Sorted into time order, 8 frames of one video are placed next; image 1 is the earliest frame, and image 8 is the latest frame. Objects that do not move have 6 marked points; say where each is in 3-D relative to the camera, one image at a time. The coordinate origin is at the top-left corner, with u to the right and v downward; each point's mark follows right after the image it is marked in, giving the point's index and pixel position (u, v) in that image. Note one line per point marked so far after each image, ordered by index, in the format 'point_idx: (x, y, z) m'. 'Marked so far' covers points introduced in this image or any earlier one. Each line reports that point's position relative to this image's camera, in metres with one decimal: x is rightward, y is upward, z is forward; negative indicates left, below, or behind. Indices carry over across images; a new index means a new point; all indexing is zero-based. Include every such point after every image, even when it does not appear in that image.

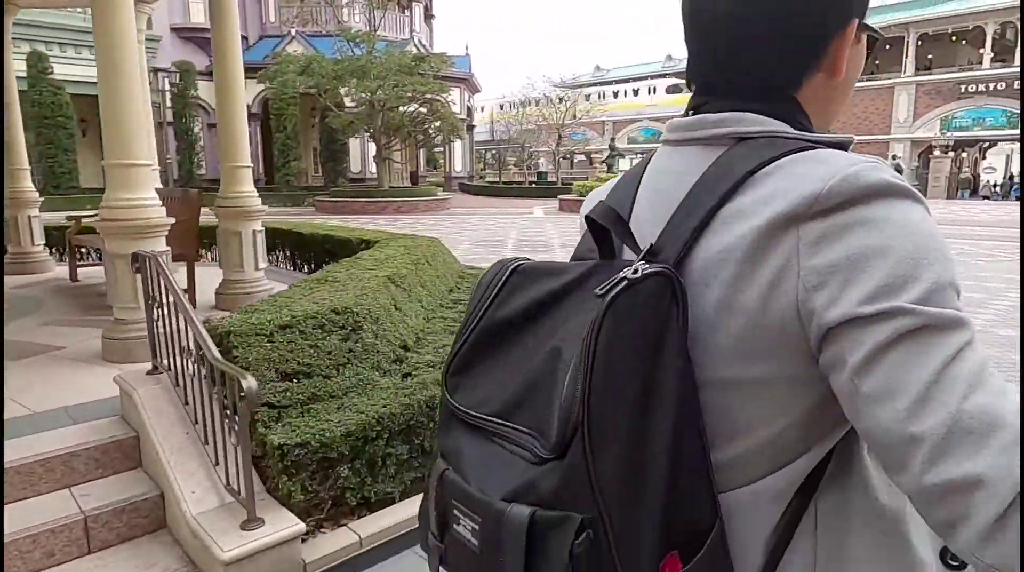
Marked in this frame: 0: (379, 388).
0: (-0.6, -0.5, +3.1) m
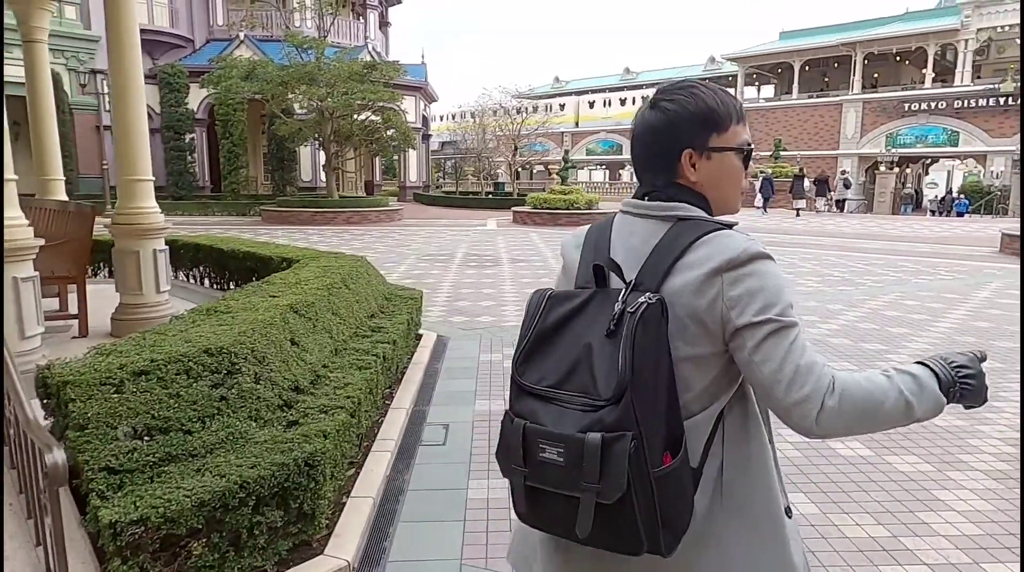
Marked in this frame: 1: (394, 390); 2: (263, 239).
0: (-1.0, -0.6, +2.7) m
1: (-0.9, -0.8, +4.9) m
2: (-6.2, +1.2, +16.4) m
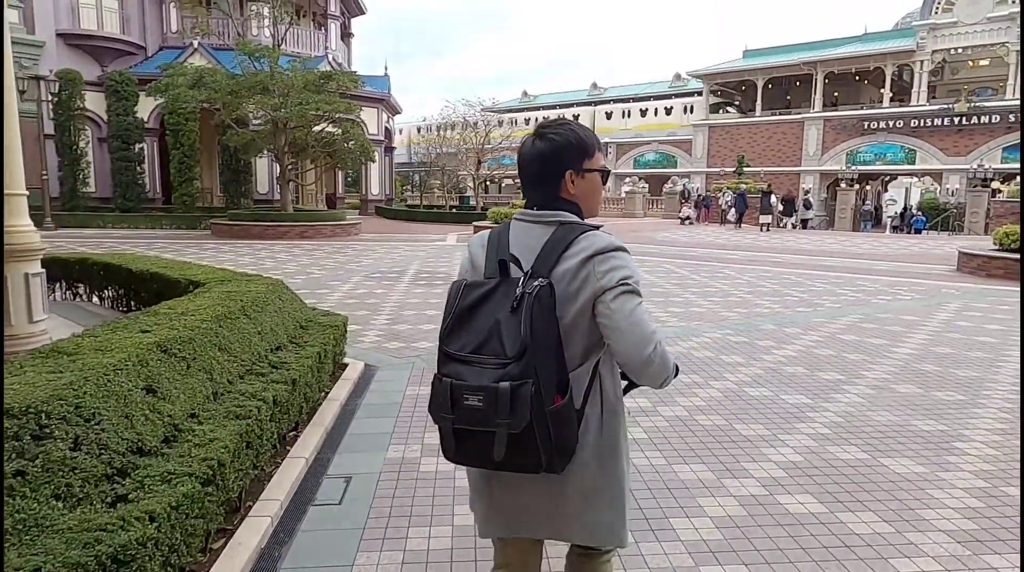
0: (-1.5, -0.8, +2.1) m
1: (-1.4, -1.0, +4.3) m
2: (-7.3, +0.7, +15.7) m
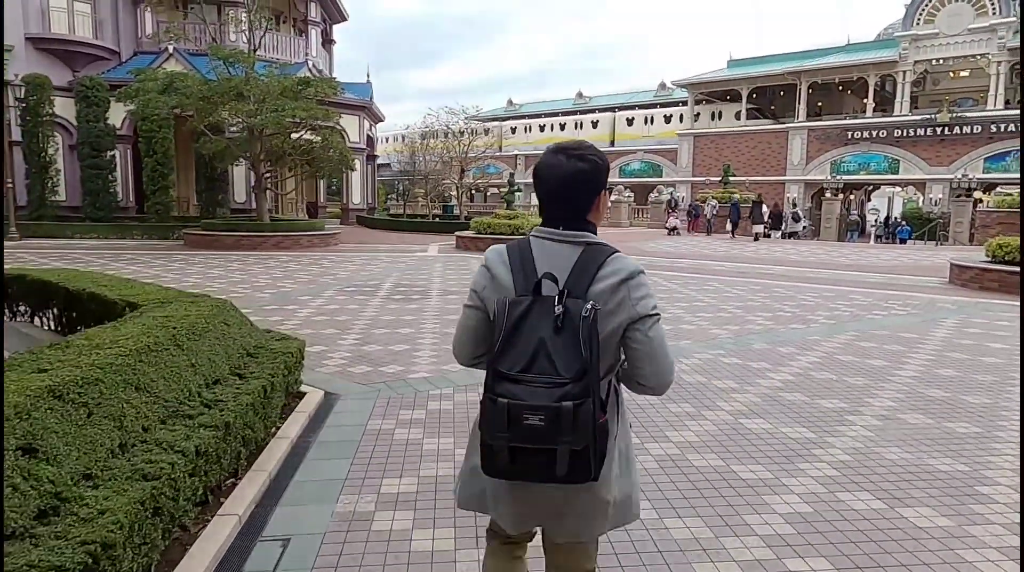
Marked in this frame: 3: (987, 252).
0: (-1.6, -0.9, +1.5) m
1: (-1.6, -1.1, +3.7) m
2: (-7.7, +0.4, +15.0) m
3: (+9.4, +0.7, +13.0) m
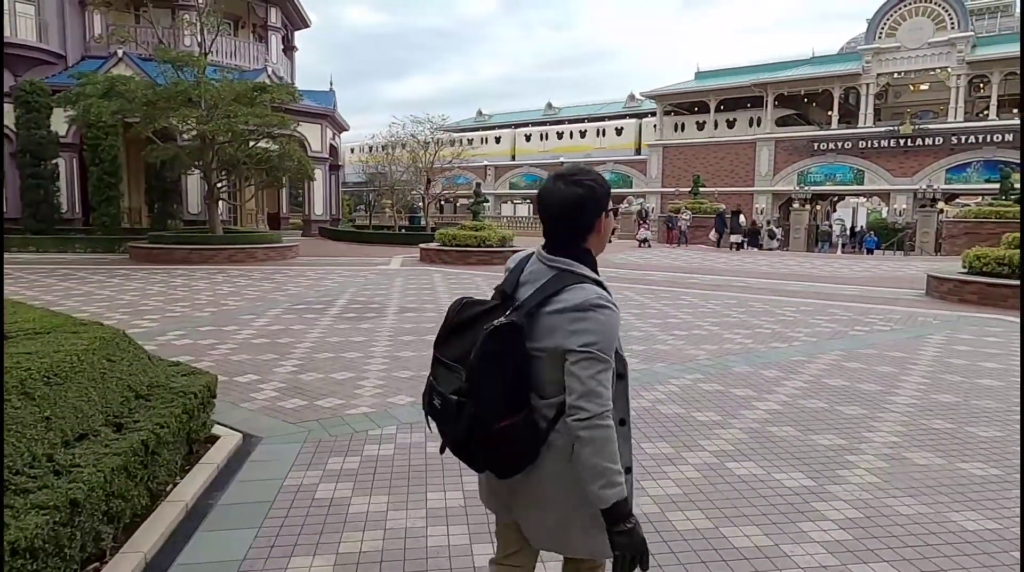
0: (-1.8, -1.0, +0.7) m
1: (-1.8, -1.2, +2.9) m
2: (-8.4, +0.1, +13.9) m
3: (+8.7, +0.5, +12.7) m
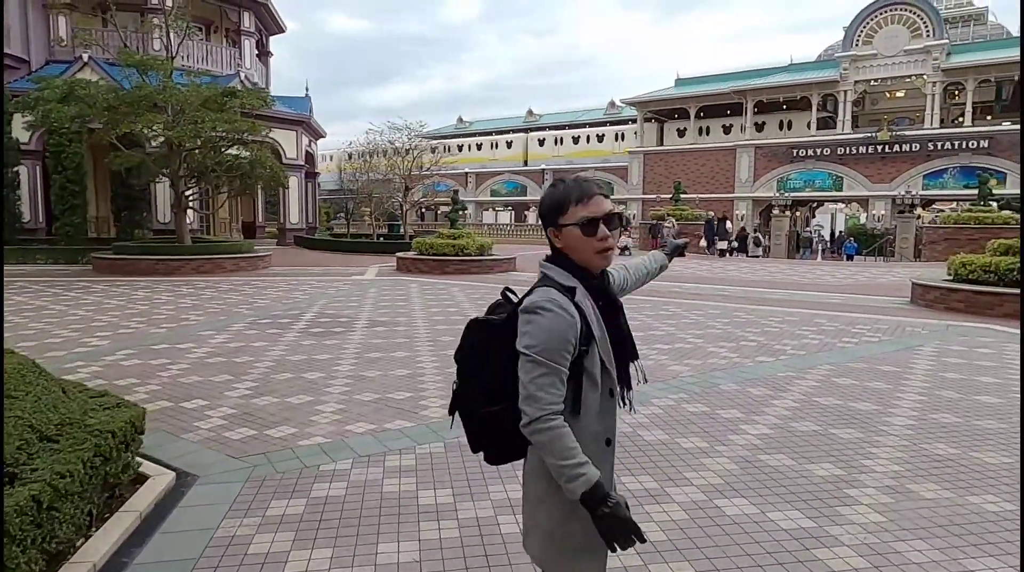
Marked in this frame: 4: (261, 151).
0: (-1.9, -1.1, +0.2) m
1: (-2.0, -1.4, +2.4) m
2: (-8.9, -0.2, +13.3) m
3: (+8.3, +0.3, +12.5) m
4: (-7.4, +4.0, +19.2) m
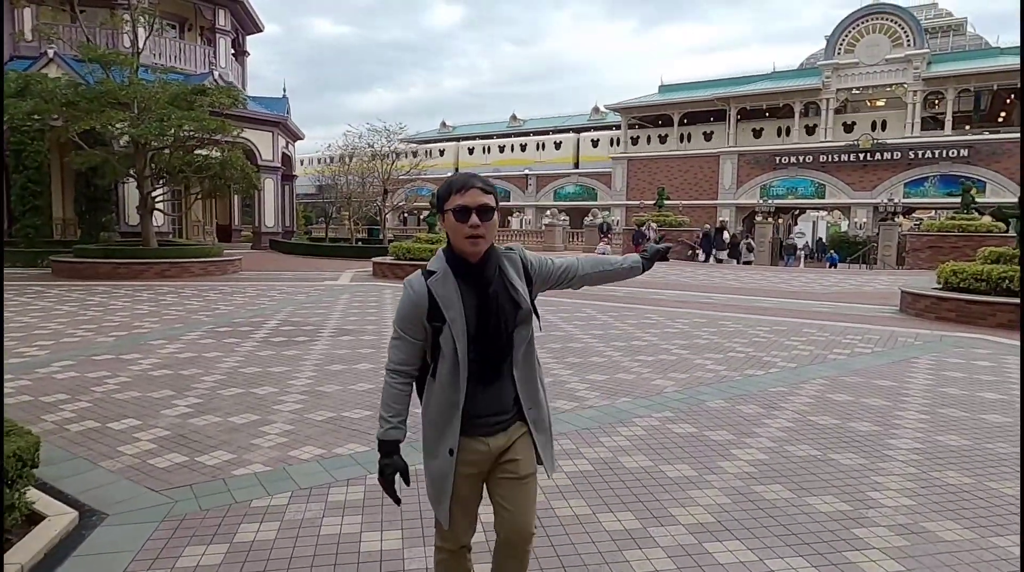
0: (-2.0, -1.1, -0.4) m
1: (-2.2, -1.4, +1.8) m
2: (-9.3, -0.3, +12.5) m
3: (+7.9, +0.2, +12.1) m
4: (-7.9, +3.8, +18.6) m
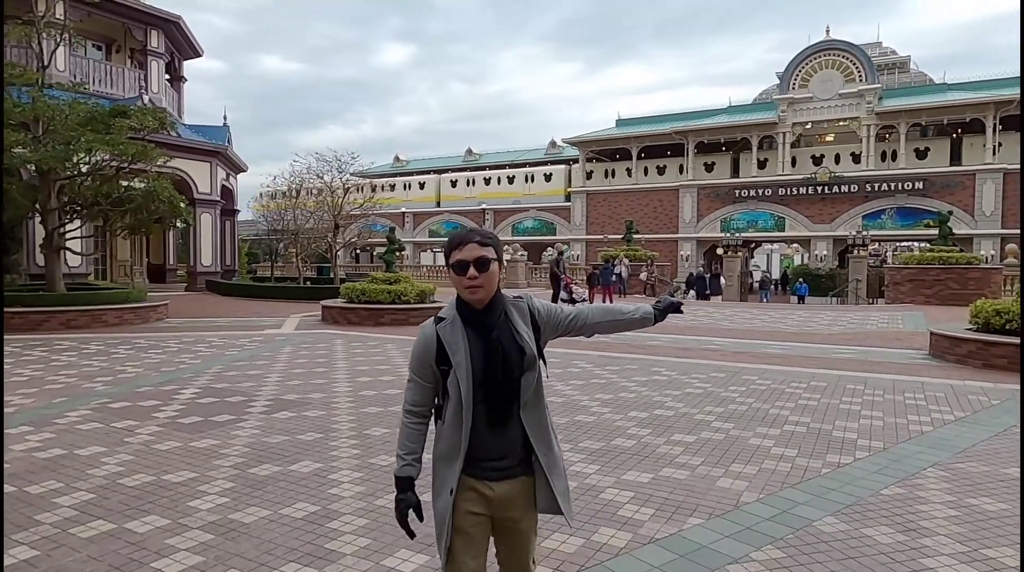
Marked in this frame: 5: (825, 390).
0: (-1.4, -1.2, -2.6) m
1: (-1.8, -1.6, -0.4) m
2: (-9.6, -1.2, +9.8) m
3: (+7.5, -0.5, +10.7) m
4: (-8.8, +2.6, +16.2) m
5: (+3.9, -1.3, +8.3) m
